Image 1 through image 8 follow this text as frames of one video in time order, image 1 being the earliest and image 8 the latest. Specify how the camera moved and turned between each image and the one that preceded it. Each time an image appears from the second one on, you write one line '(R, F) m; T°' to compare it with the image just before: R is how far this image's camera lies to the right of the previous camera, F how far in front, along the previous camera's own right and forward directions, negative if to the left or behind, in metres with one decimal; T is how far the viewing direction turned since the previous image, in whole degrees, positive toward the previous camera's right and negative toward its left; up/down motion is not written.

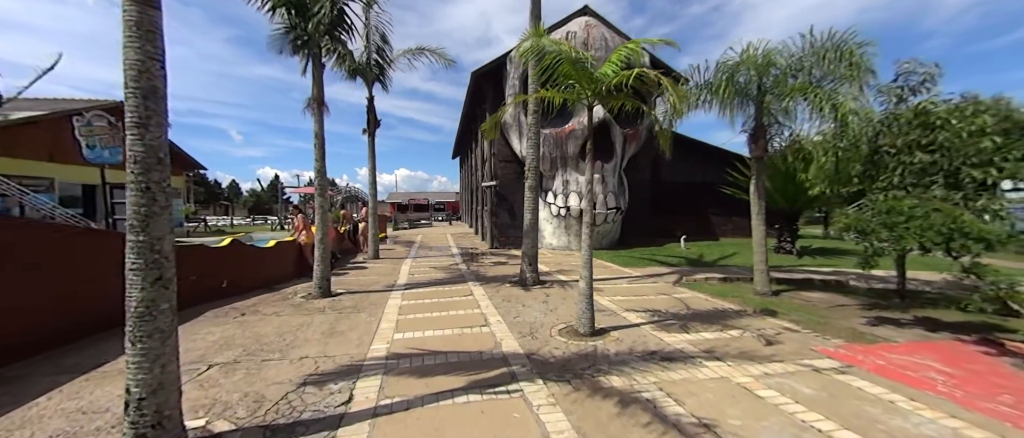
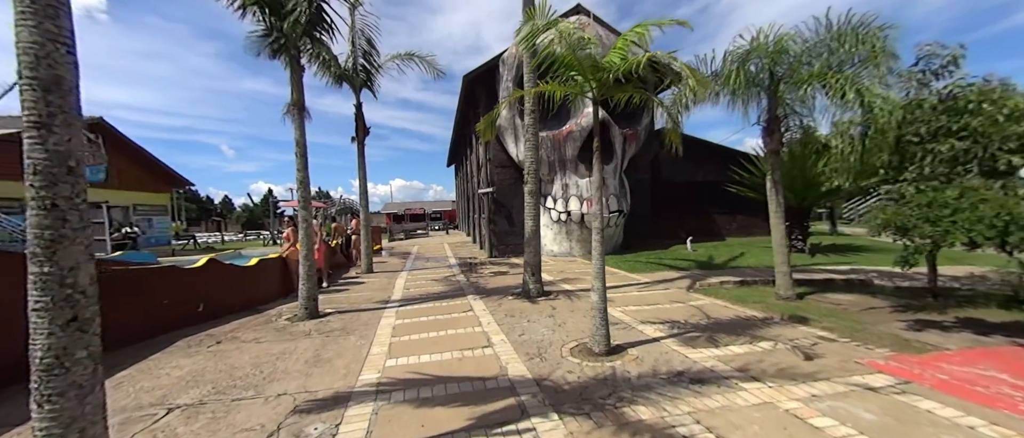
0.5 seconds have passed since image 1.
(-0.1, +0.5) m; 0°
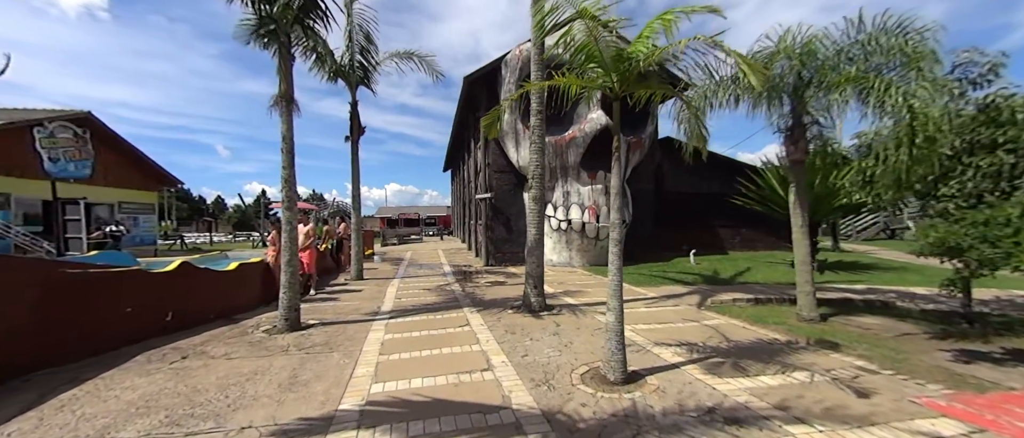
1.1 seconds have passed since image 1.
(-0.1, +0.5) m; +1°
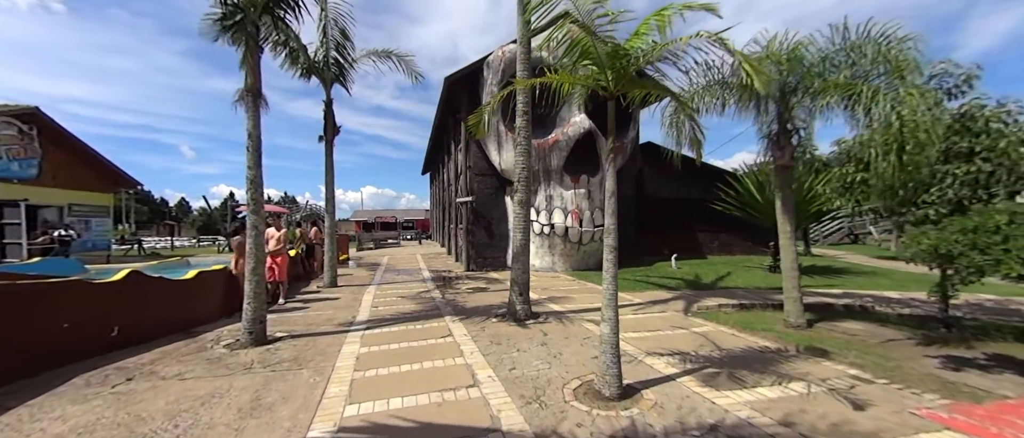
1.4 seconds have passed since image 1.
(-0.1, +0.3) m; +3°
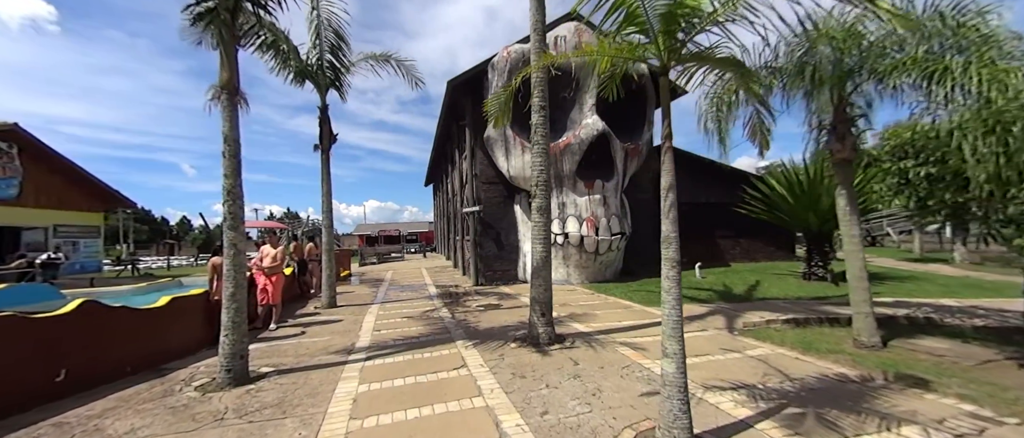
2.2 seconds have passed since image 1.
(-0.2, +0.8) m; 0°
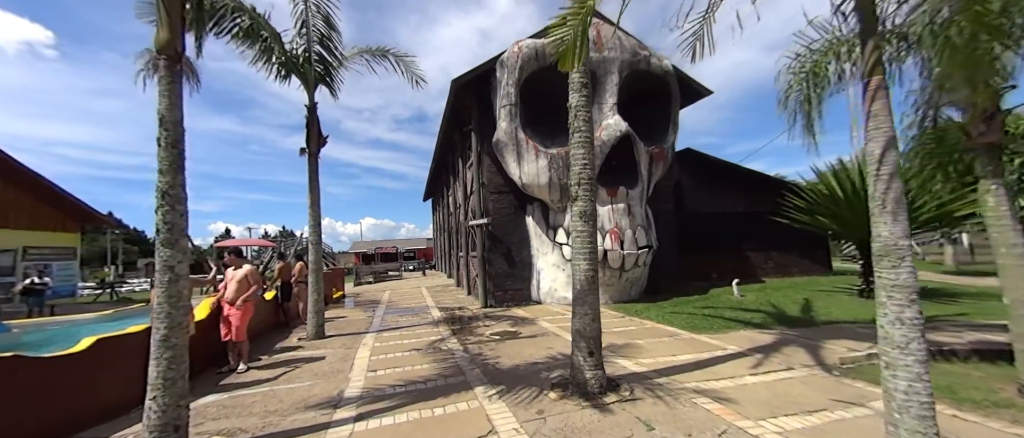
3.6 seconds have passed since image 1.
(-0.5, +1.4) m; 0°
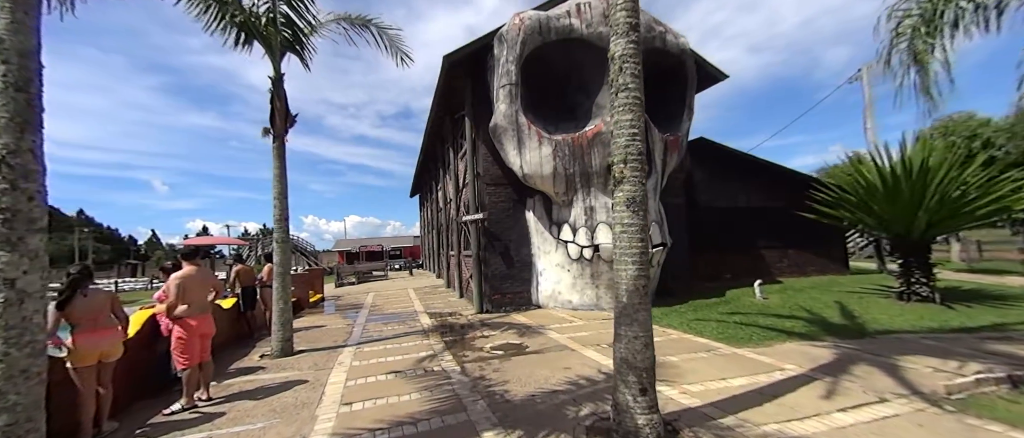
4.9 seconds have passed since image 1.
(-0.3, +1.3) m; +2°
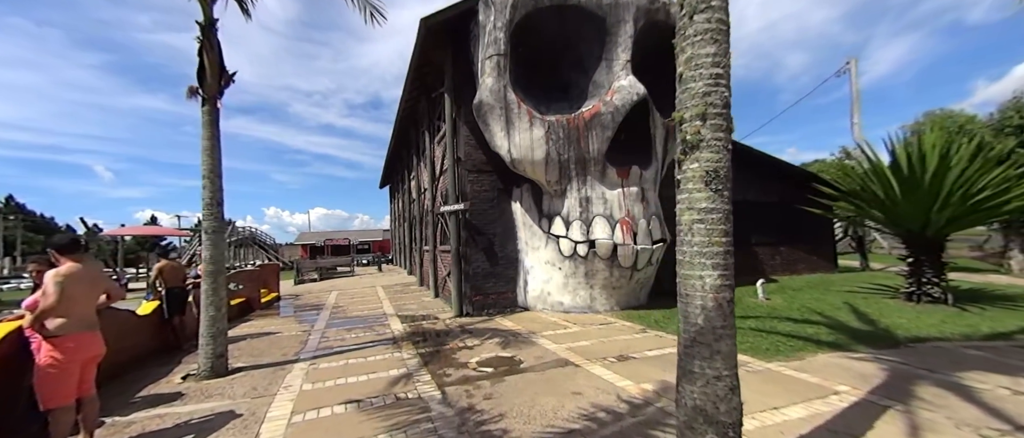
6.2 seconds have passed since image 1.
(-0.3, +1.2) m; +4°
